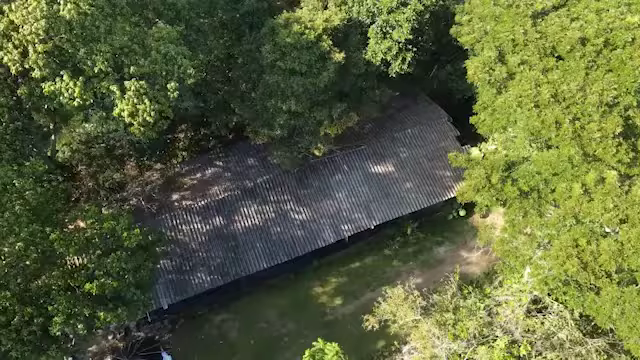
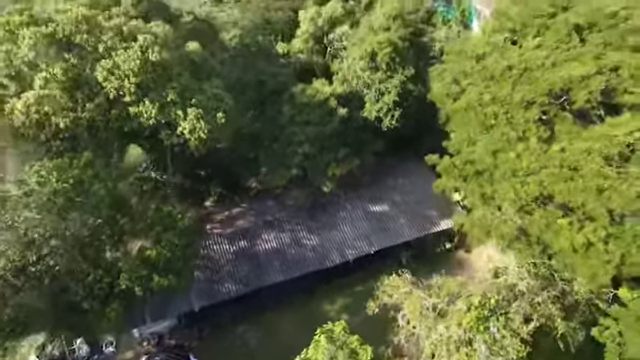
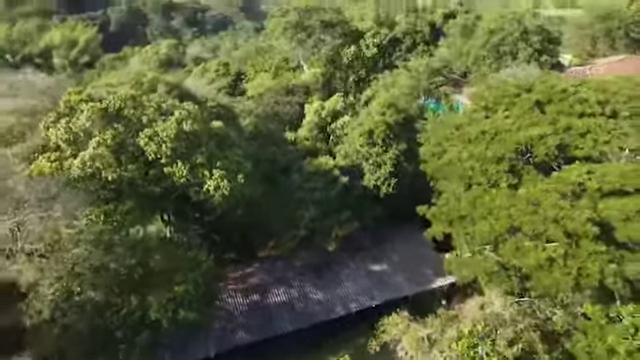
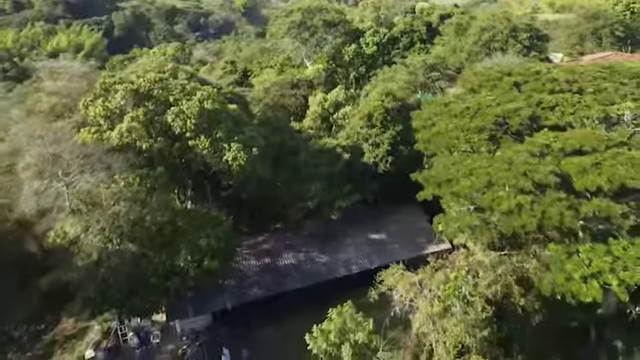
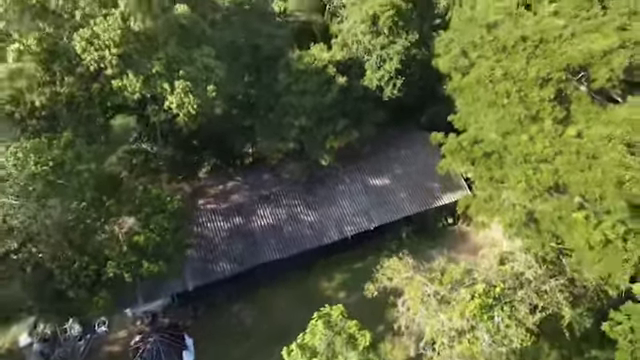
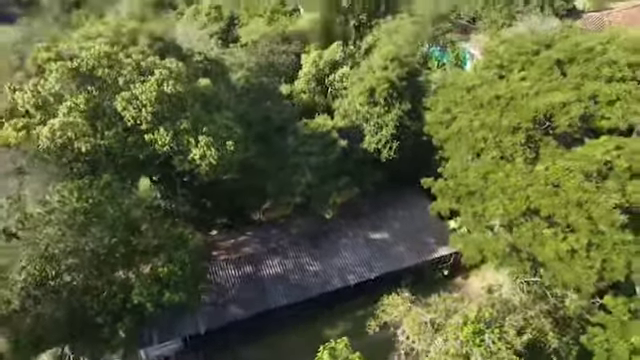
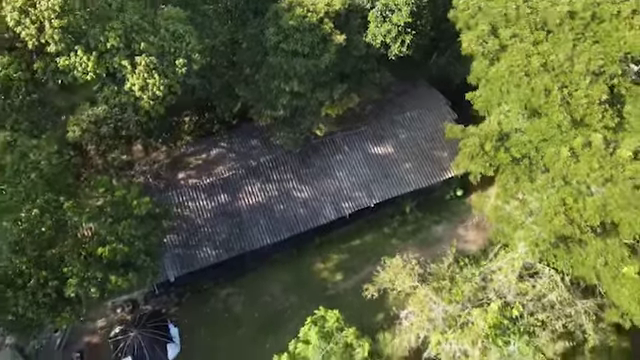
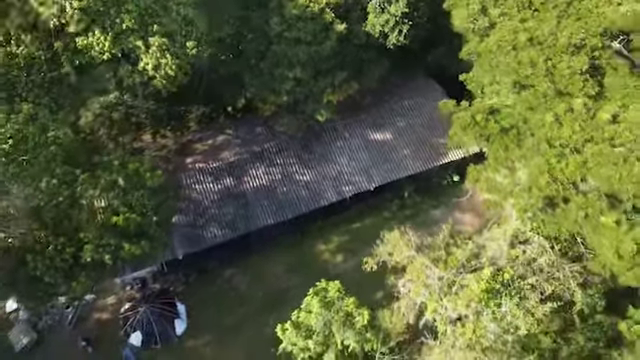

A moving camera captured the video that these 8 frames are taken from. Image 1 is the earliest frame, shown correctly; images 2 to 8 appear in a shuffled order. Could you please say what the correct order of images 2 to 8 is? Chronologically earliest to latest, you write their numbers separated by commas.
7, 8, 5, 2, 6, 3, 4
